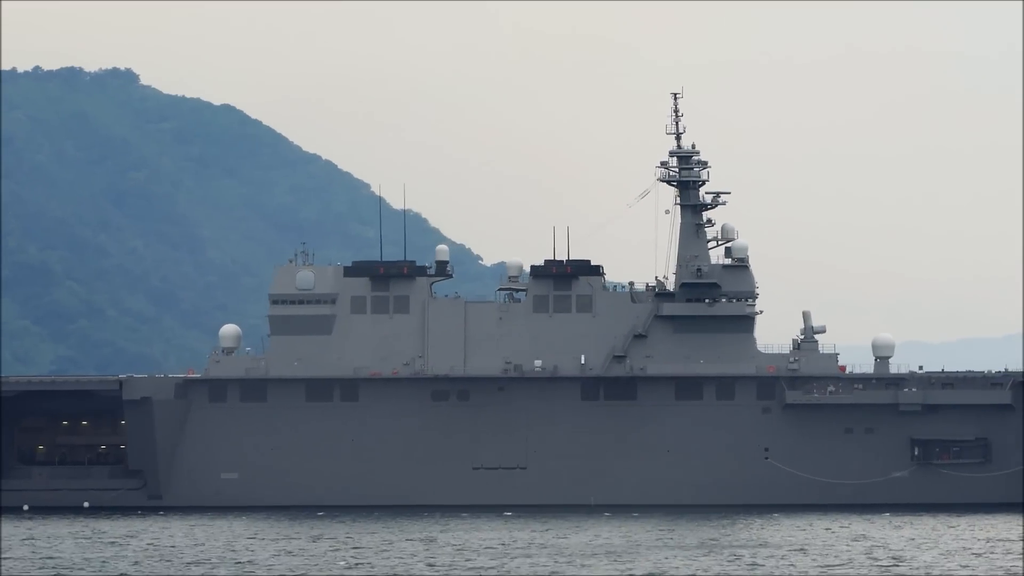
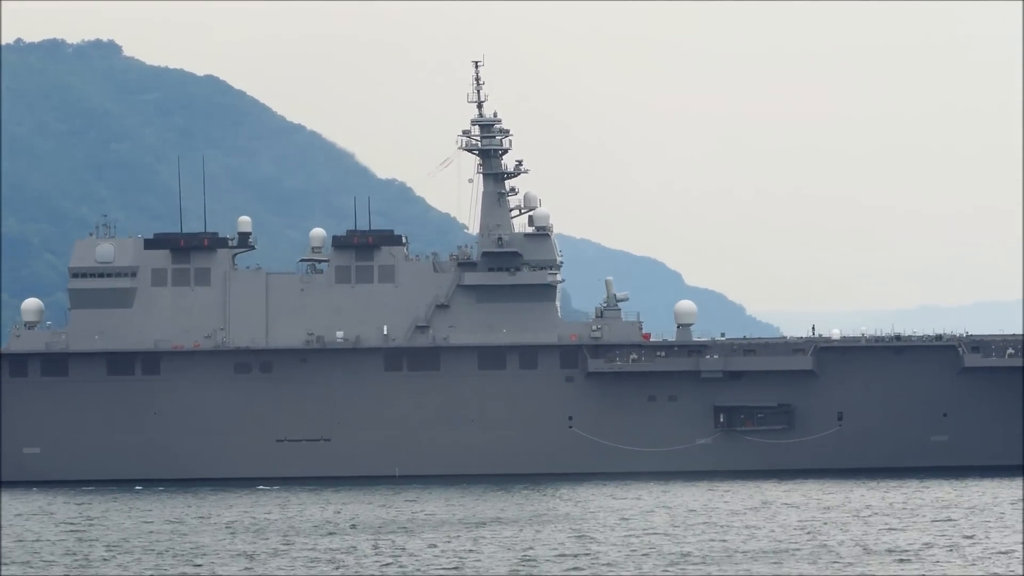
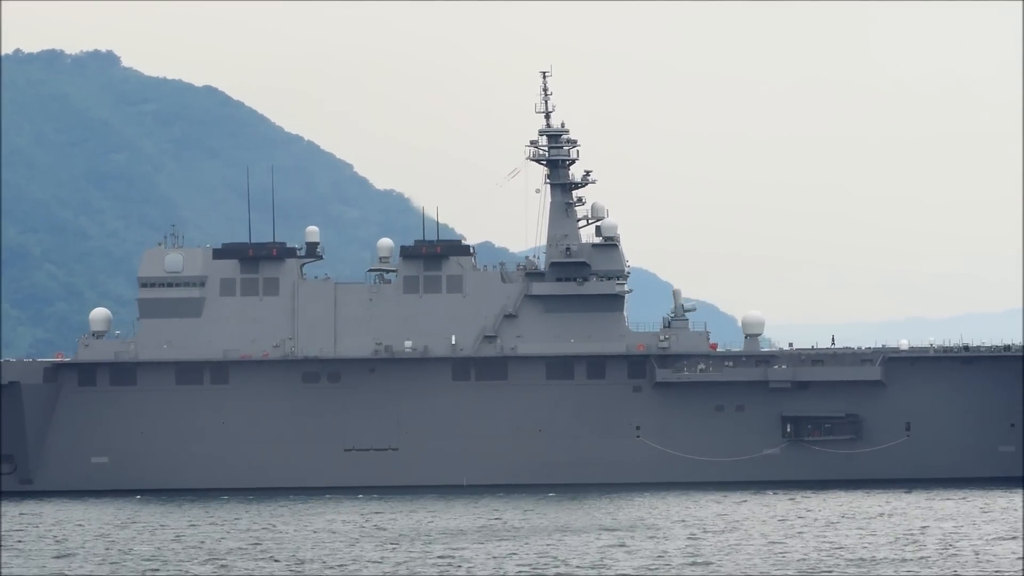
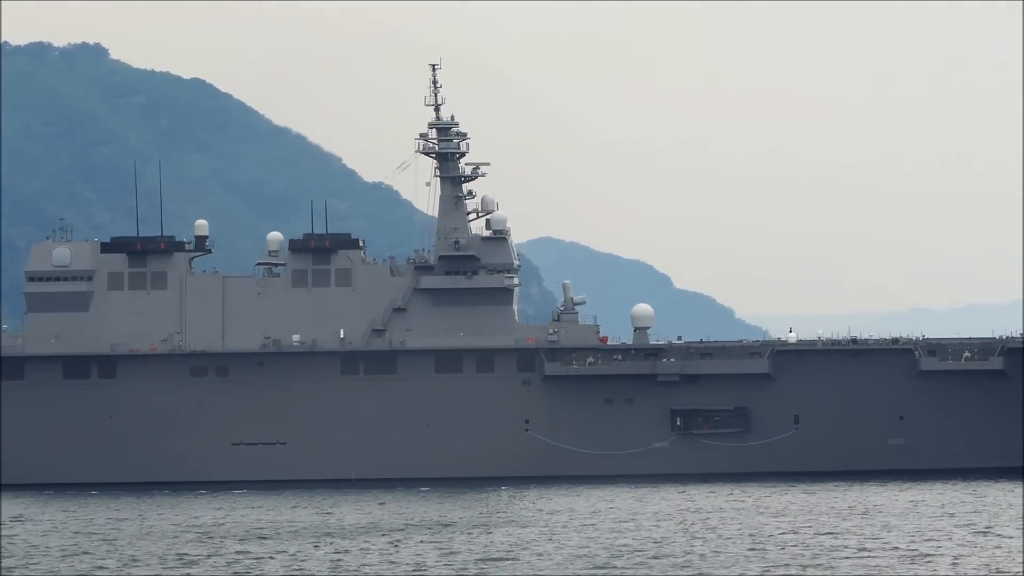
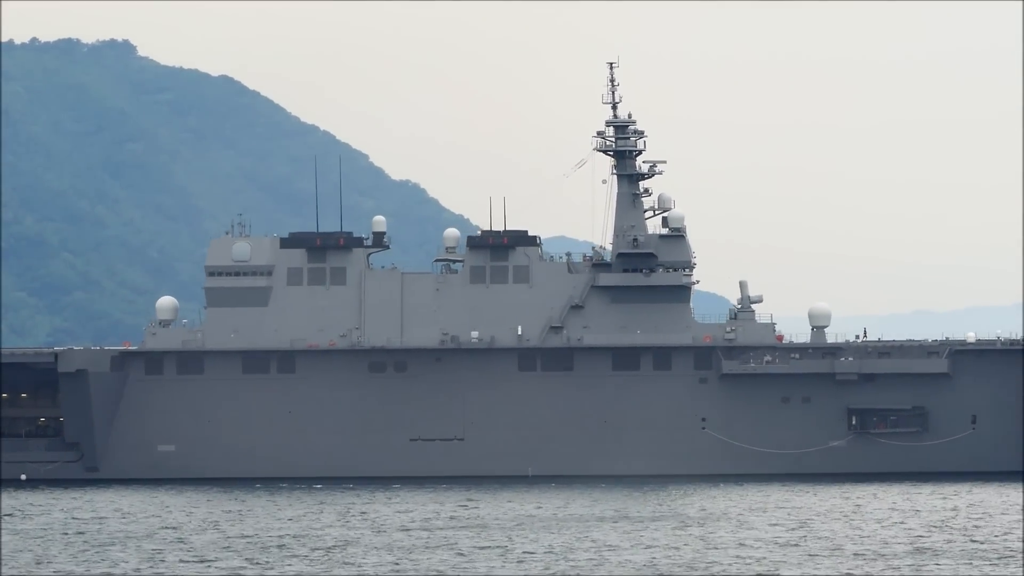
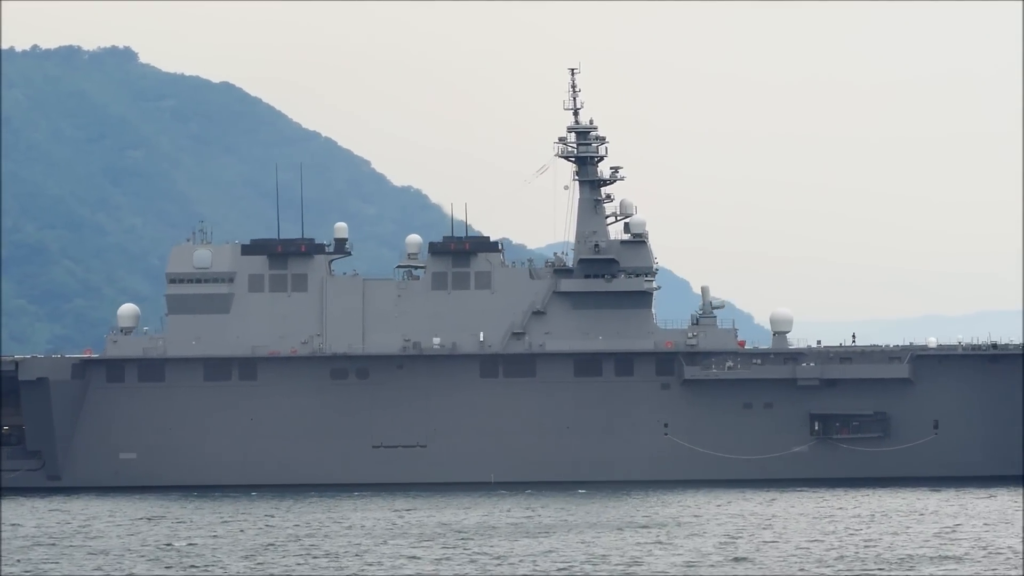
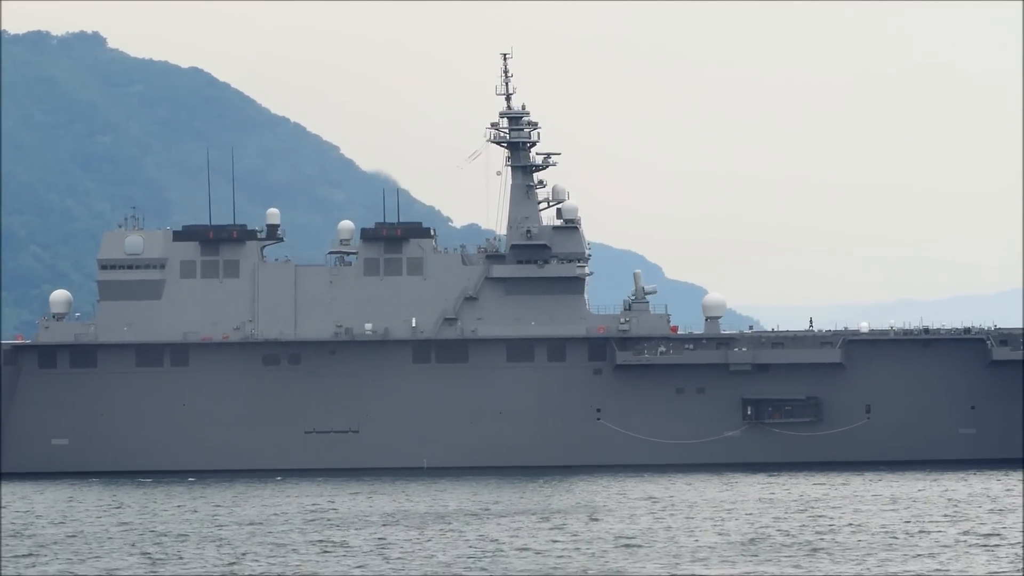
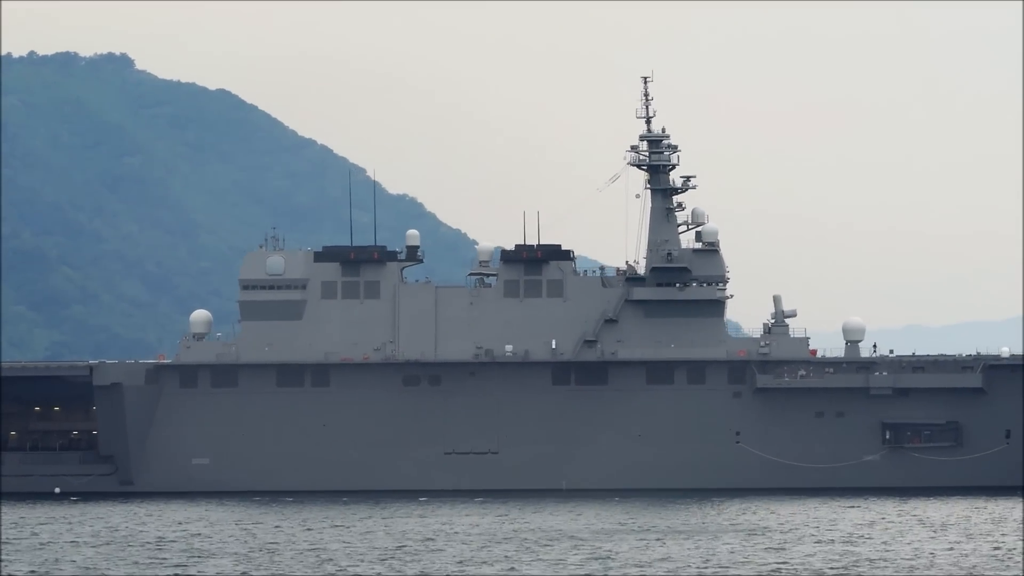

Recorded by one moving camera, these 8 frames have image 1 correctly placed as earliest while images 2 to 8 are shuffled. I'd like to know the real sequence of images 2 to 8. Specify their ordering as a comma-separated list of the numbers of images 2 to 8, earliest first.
8, 5, 6, 3, 7, 2, 4
